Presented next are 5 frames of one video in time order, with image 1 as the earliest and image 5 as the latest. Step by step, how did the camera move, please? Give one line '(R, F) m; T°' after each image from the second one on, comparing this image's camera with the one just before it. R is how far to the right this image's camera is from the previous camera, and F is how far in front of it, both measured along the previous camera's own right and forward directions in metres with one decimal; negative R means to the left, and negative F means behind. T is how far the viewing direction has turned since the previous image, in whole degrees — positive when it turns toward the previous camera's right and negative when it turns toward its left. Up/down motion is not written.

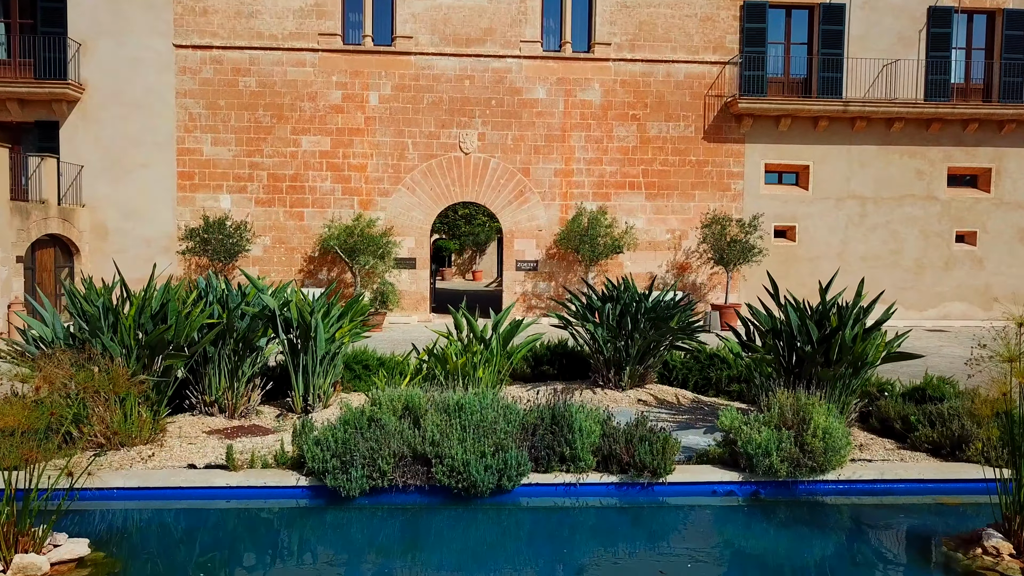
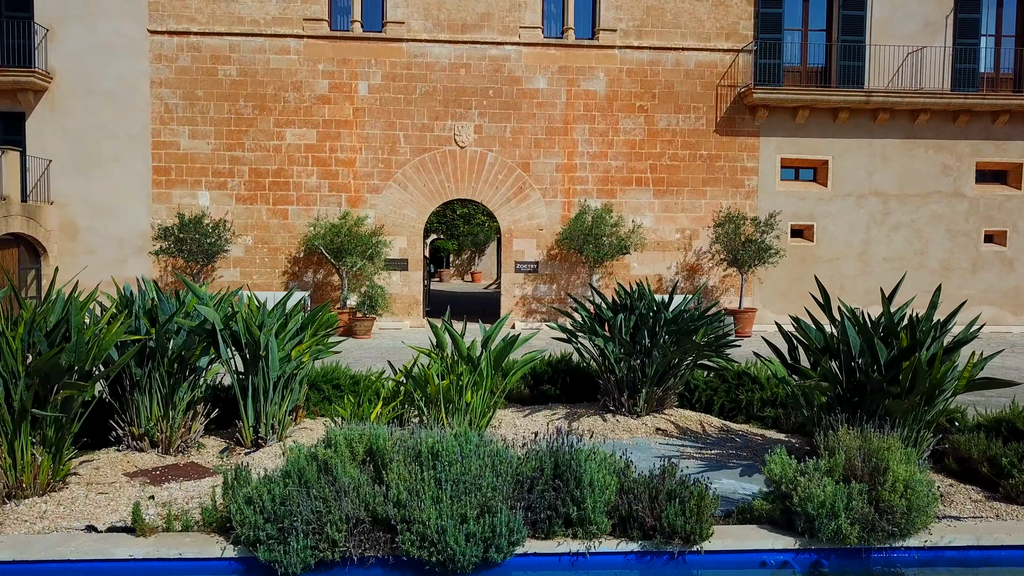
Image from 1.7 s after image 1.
(0.0, +0.9) m; 0°
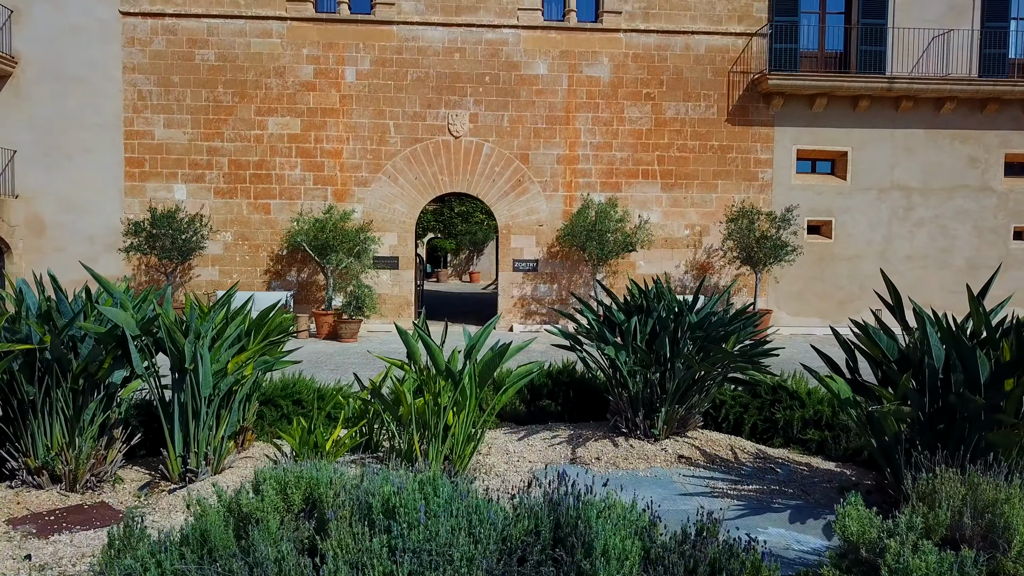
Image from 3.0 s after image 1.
(+0.1, +0.9) m; 0°
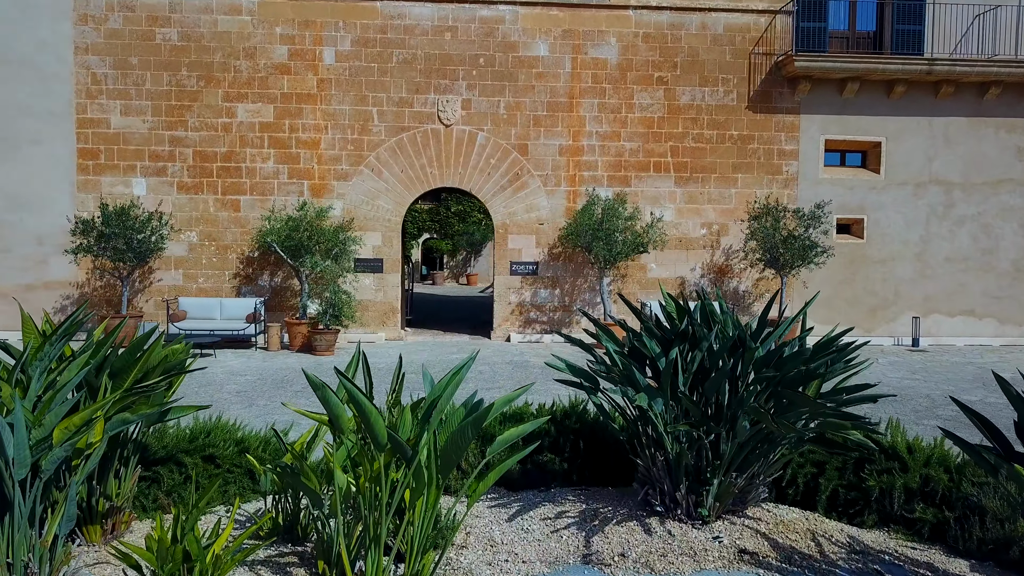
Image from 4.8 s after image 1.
(+0.1, +1.3) m; 0°
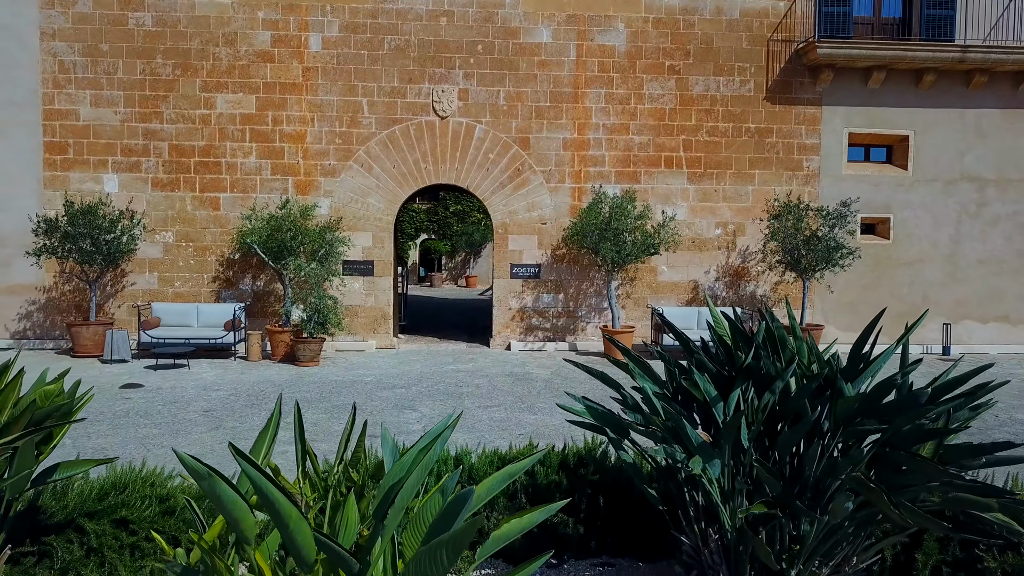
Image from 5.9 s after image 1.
(0.0, +0.8) m; 0°
